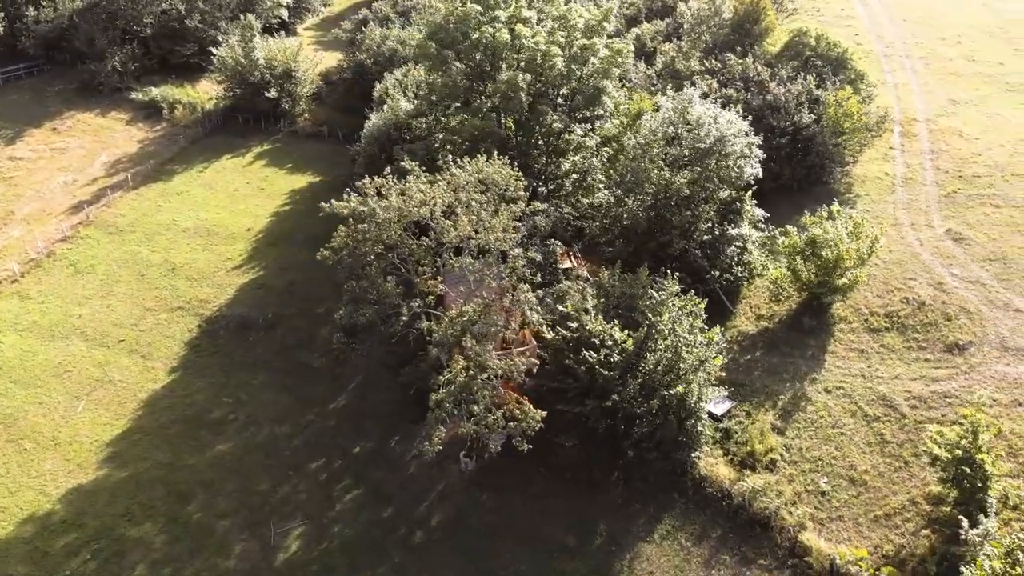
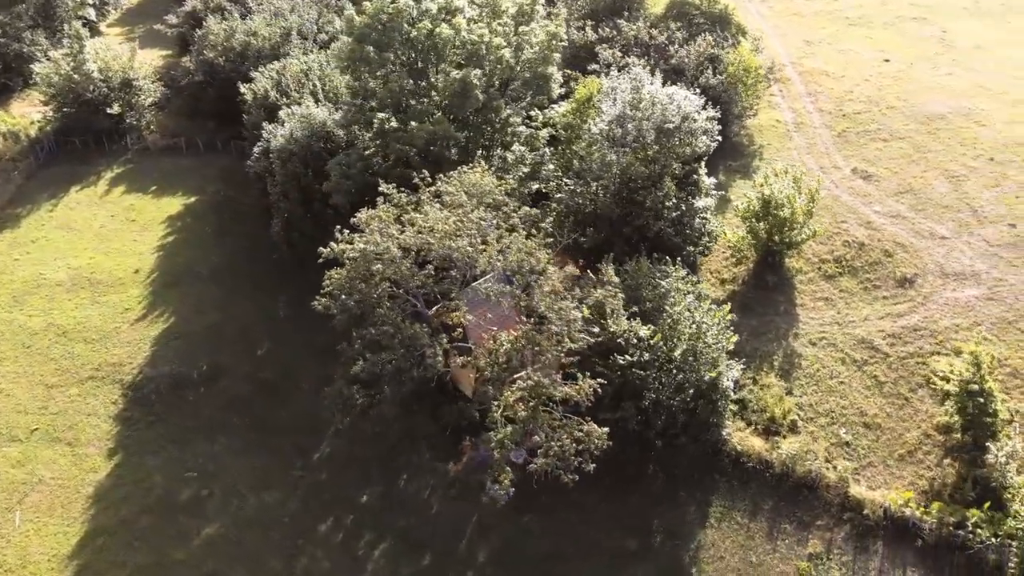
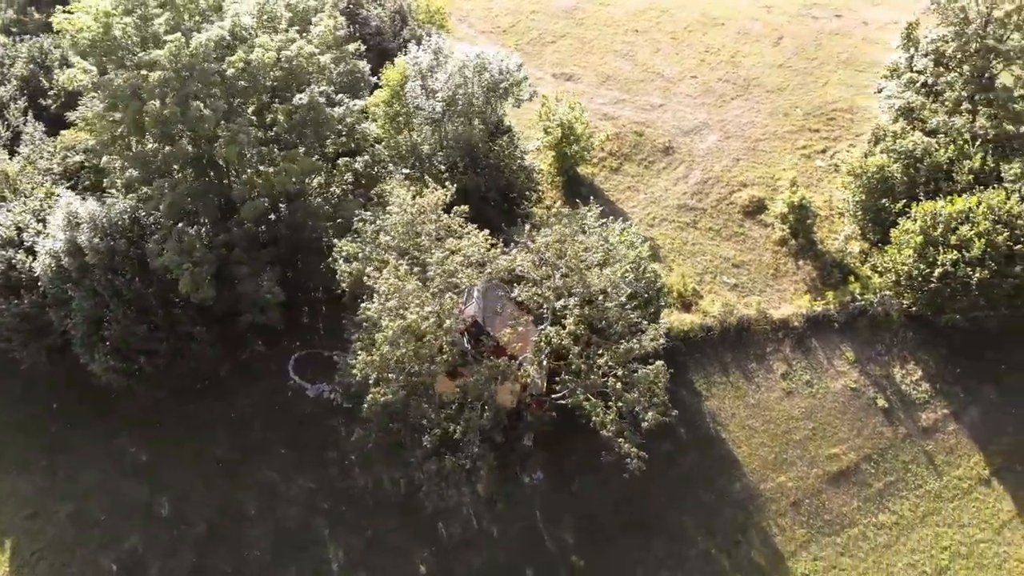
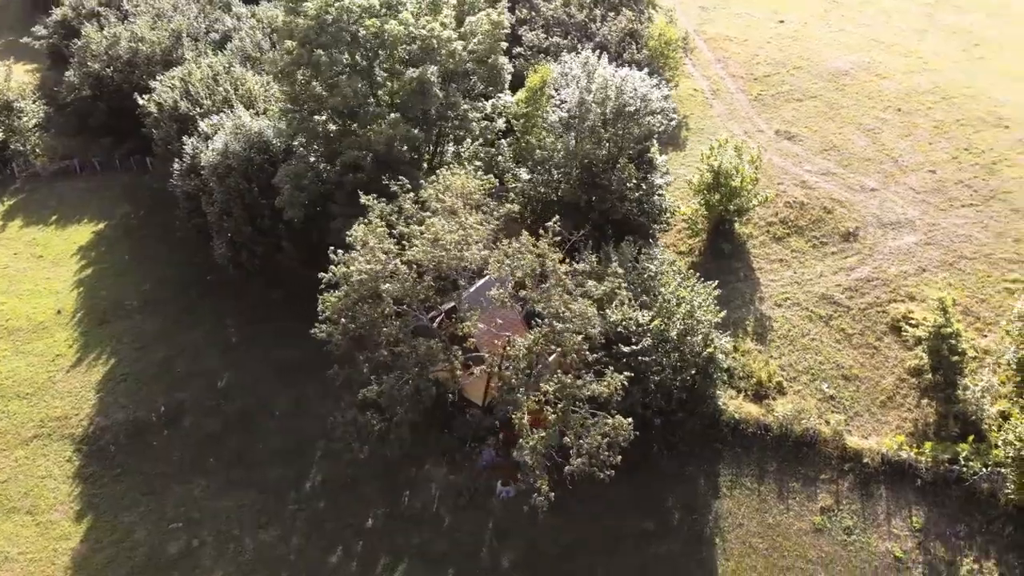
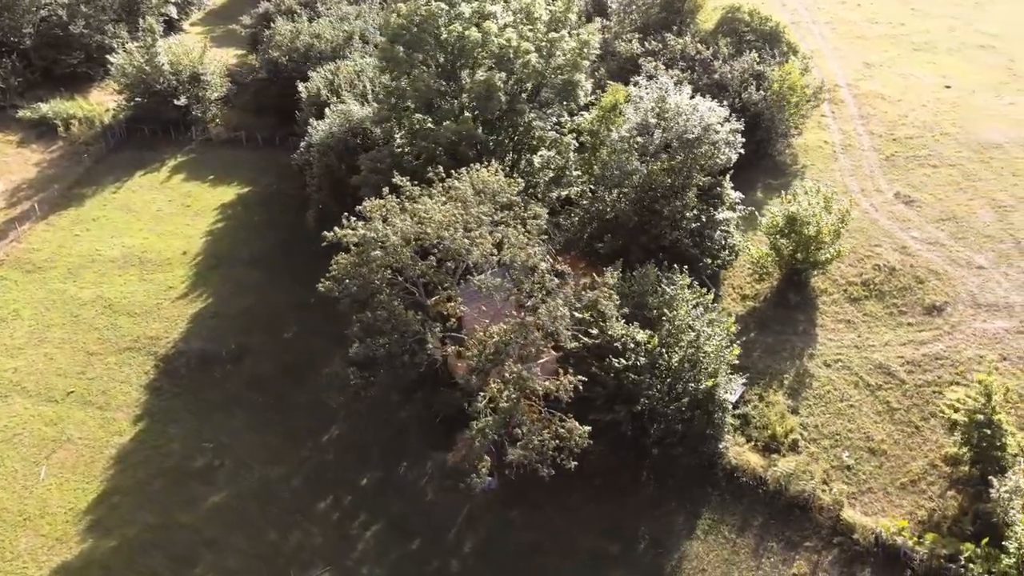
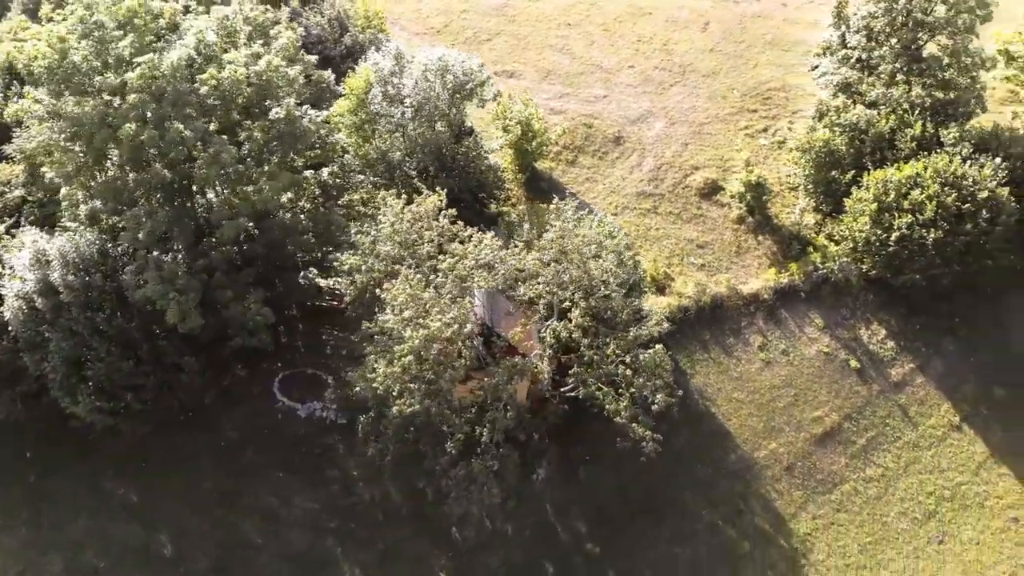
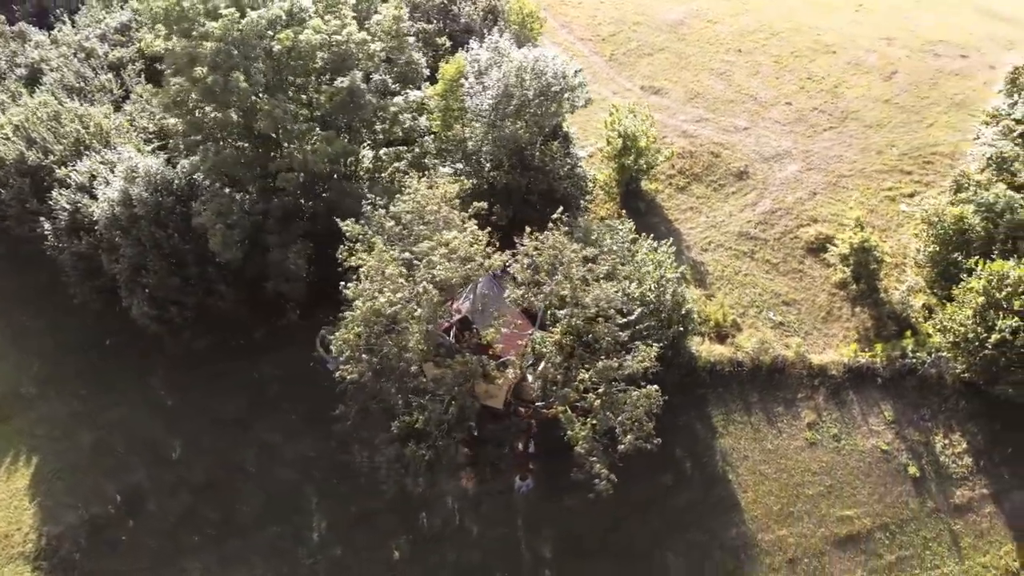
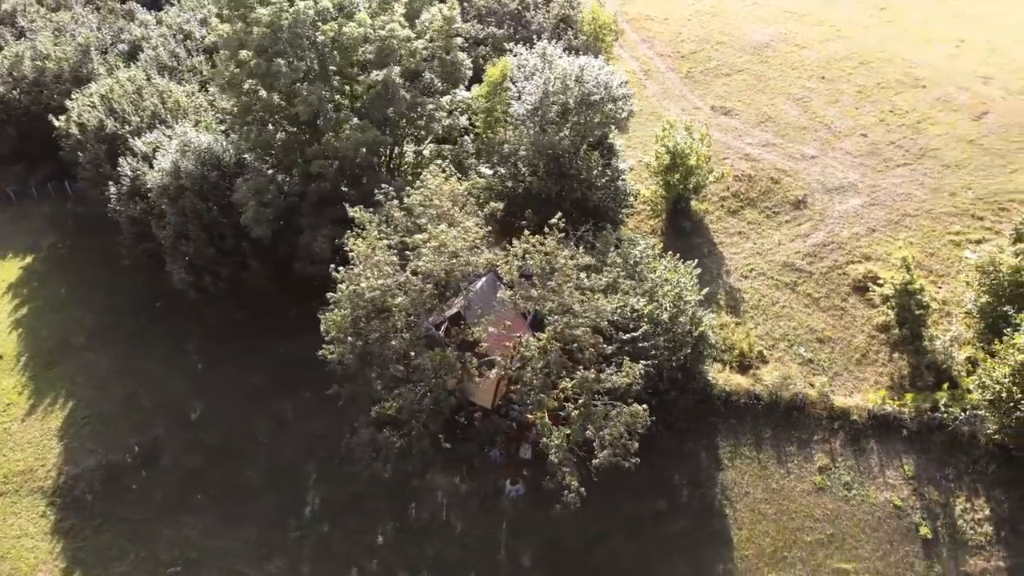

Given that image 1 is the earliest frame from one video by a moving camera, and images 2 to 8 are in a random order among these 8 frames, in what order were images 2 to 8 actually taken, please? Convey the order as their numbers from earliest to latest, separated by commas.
5, 2, 4, 8, 7, 3, 6
